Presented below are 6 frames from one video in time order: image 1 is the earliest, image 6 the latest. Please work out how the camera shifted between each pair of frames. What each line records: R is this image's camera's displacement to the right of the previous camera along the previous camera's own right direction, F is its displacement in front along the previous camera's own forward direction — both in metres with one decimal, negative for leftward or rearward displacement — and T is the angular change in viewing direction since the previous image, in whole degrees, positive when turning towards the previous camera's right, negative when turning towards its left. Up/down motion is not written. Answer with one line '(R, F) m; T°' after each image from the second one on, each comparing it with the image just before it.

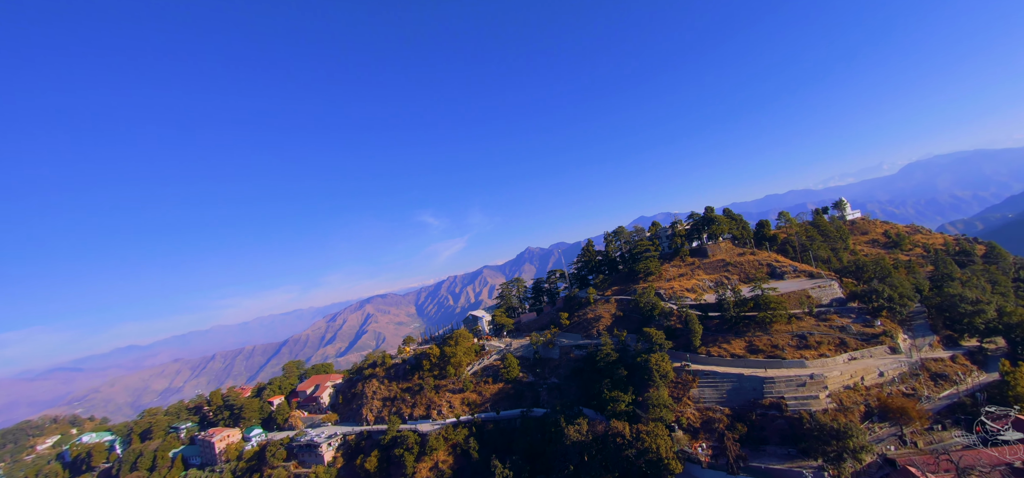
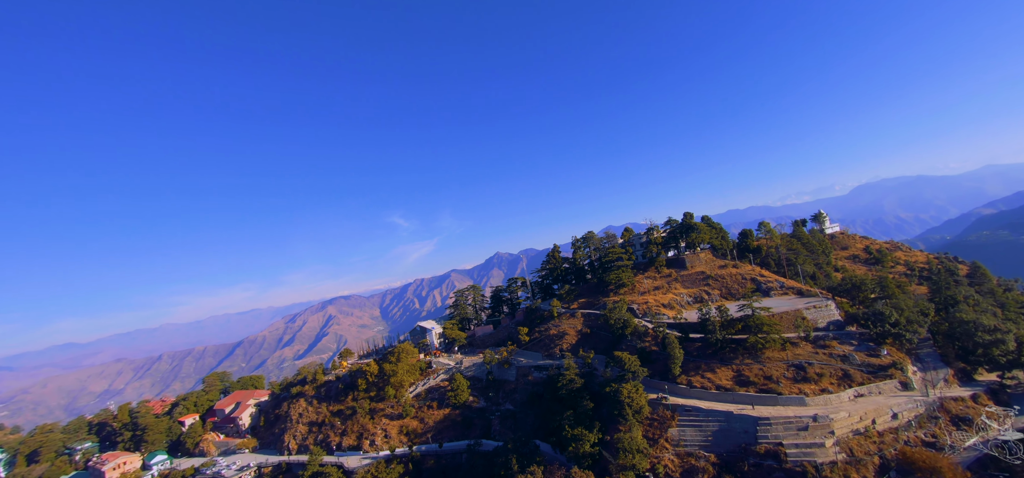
(+1.9, +8.0) m; +4°
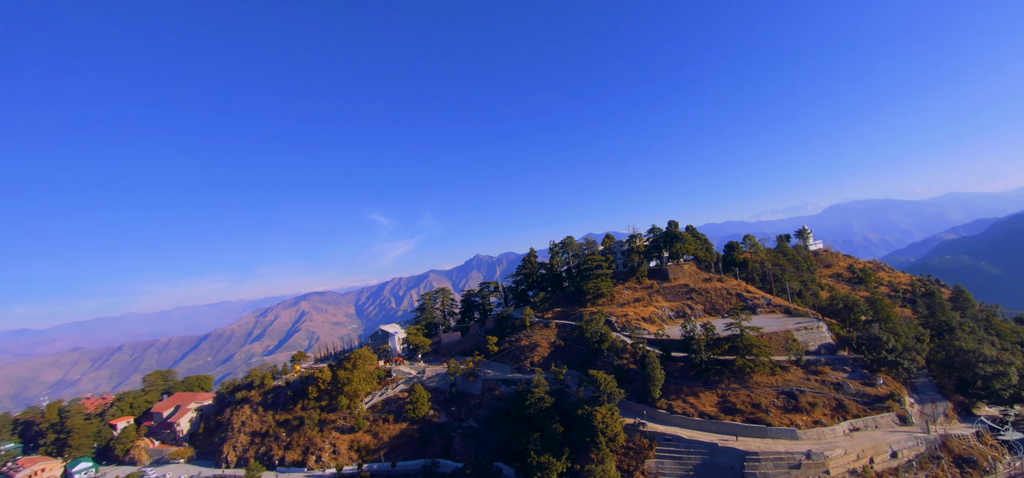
(+0.9, +4.0) m; +3°
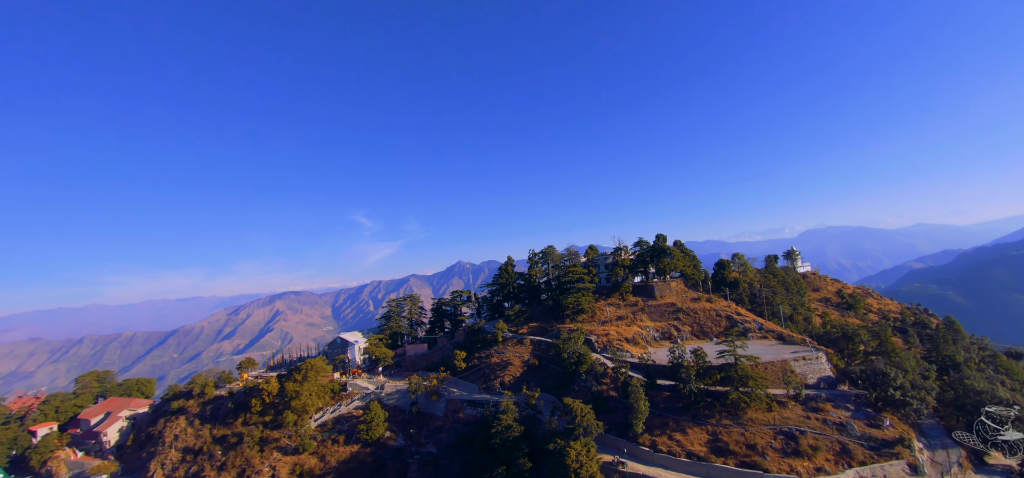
(+0.8, +4.1) m; +2°
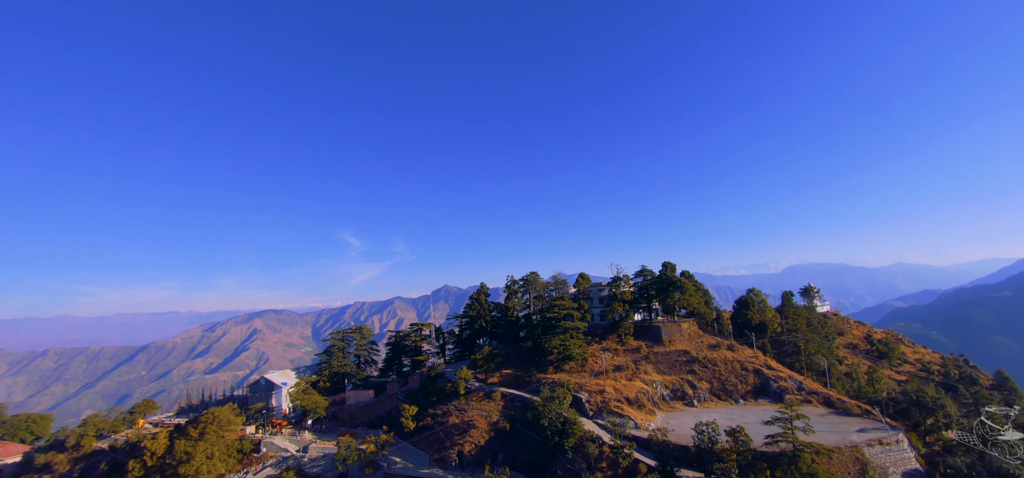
(+1.3, +9.2) m; +2°
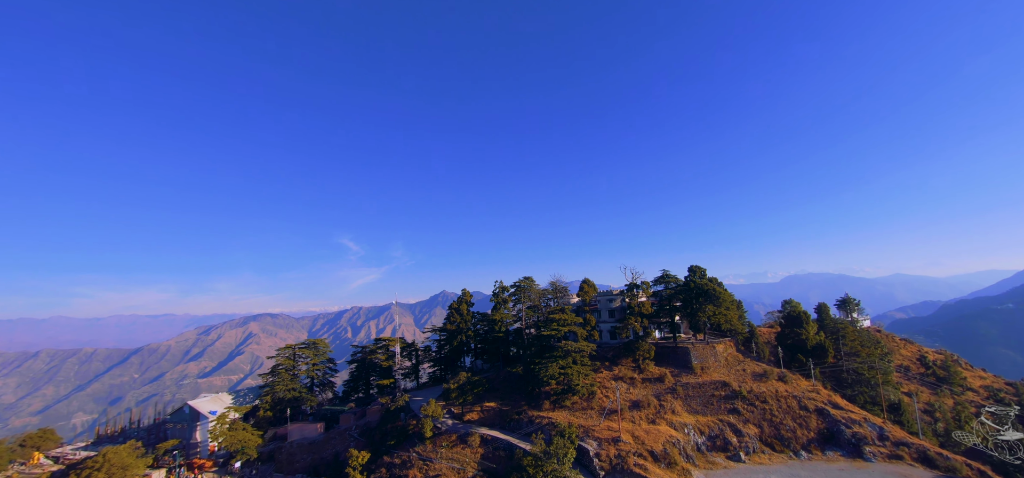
(+0.7, +7.9) m; 0°
